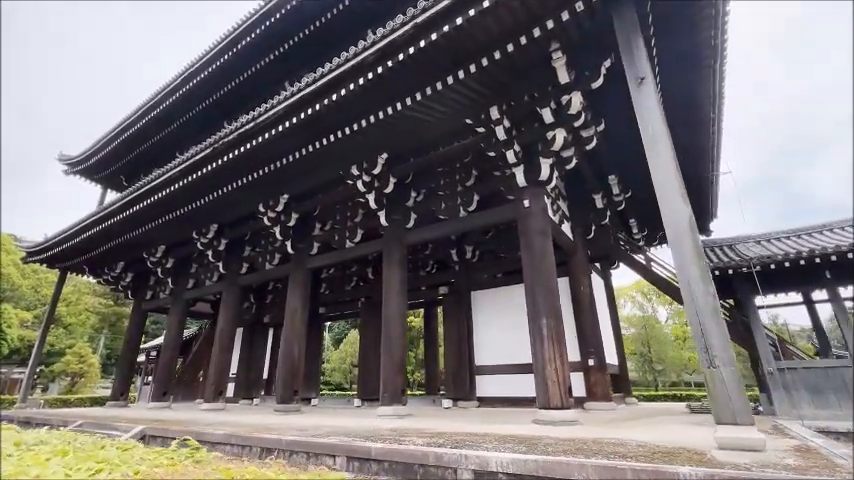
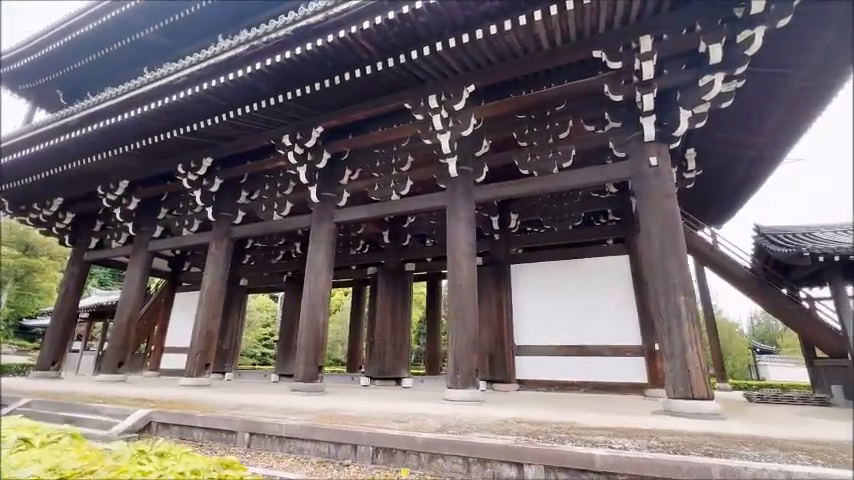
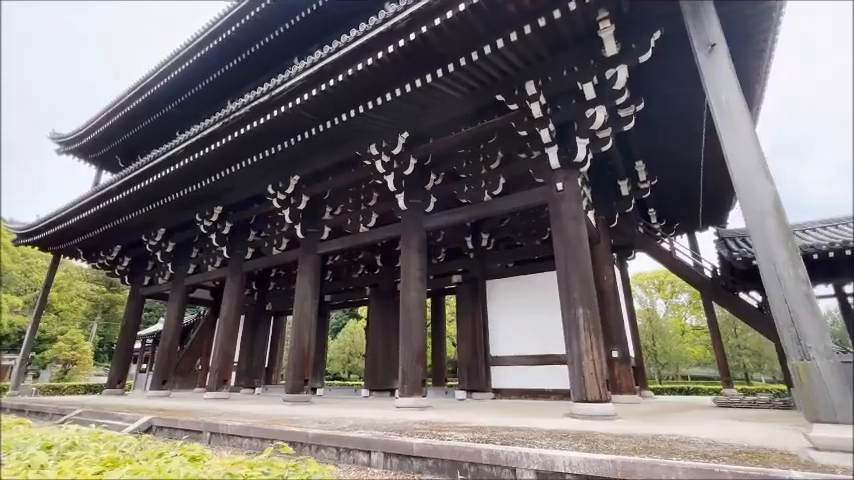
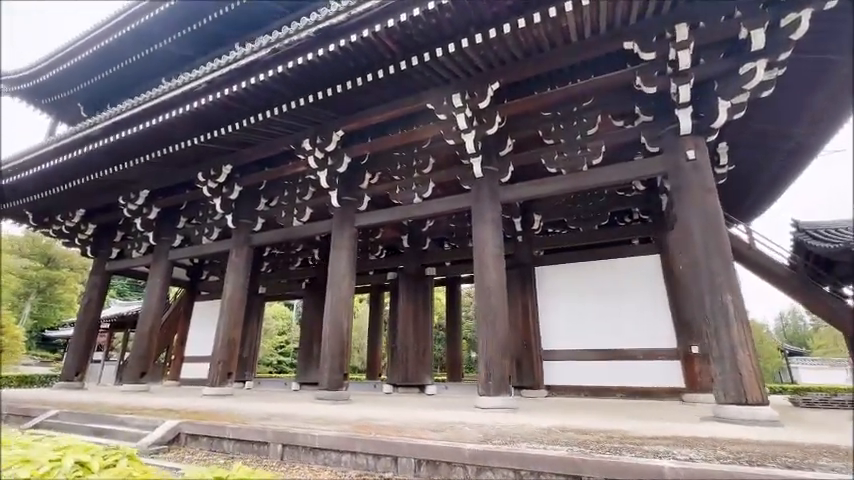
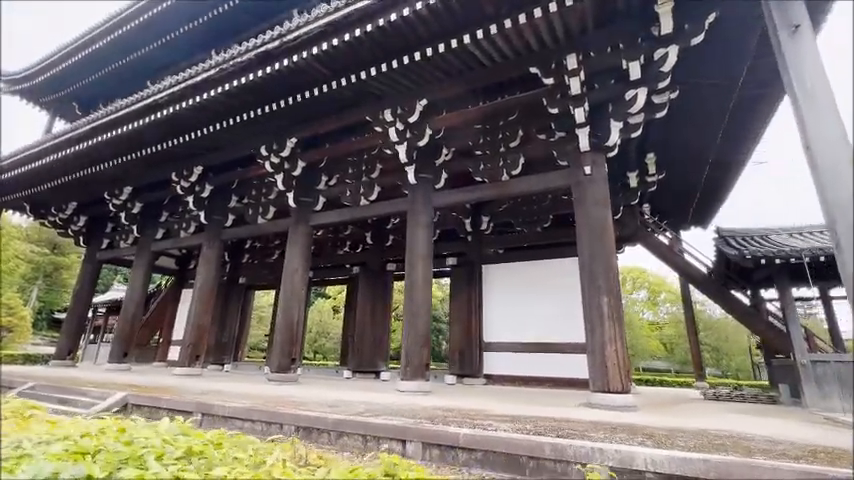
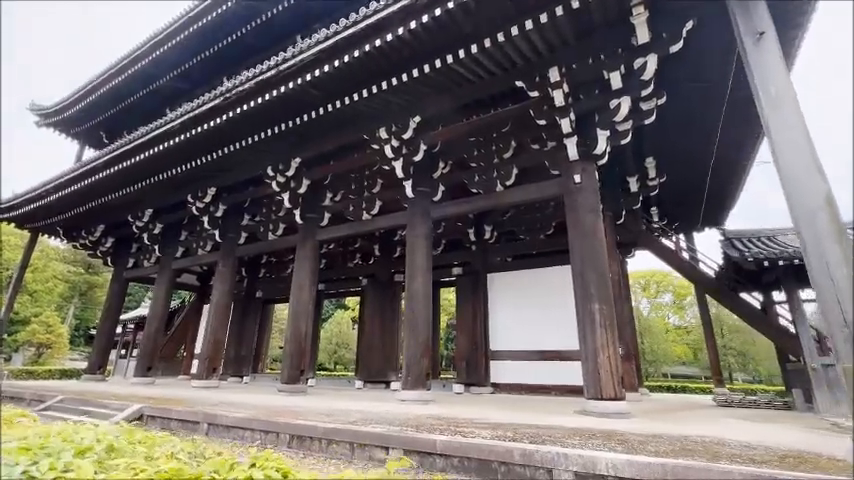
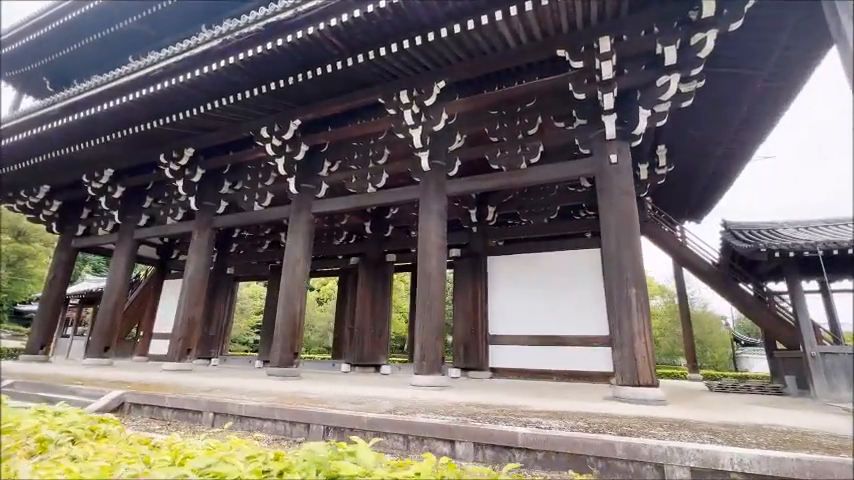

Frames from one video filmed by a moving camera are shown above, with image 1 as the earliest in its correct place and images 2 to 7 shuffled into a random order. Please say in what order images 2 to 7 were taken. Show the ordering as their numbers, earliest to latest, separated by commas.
3, 6, 5, 7, 2, 4
